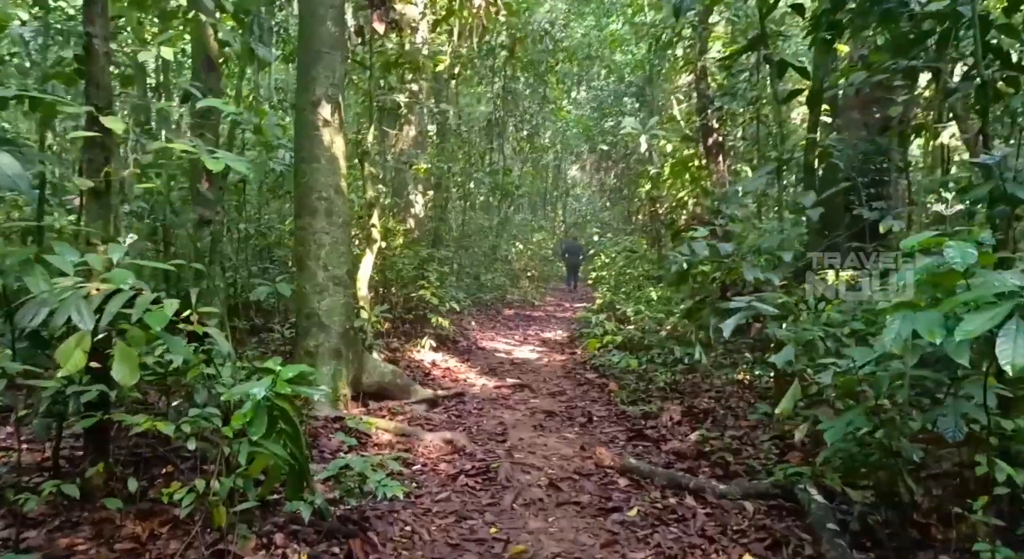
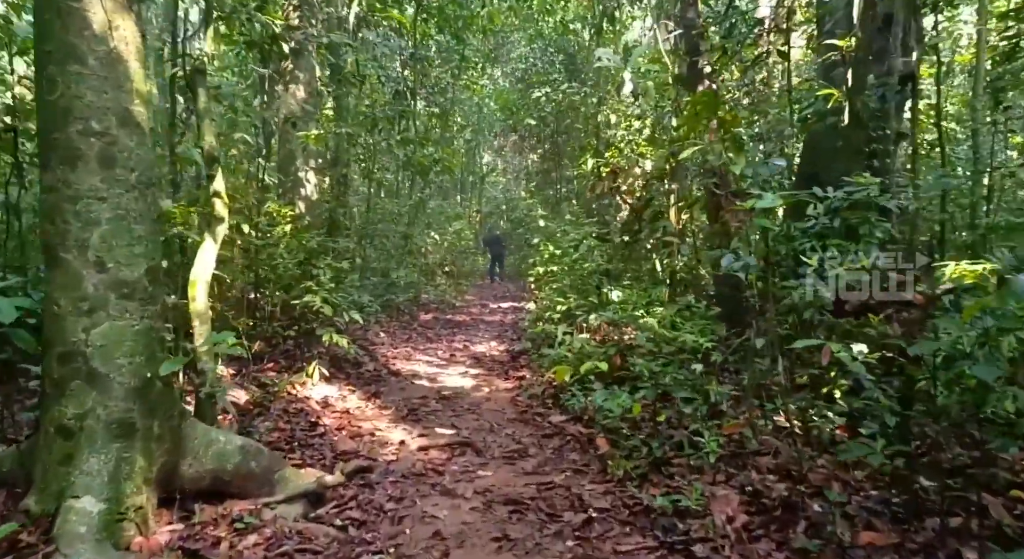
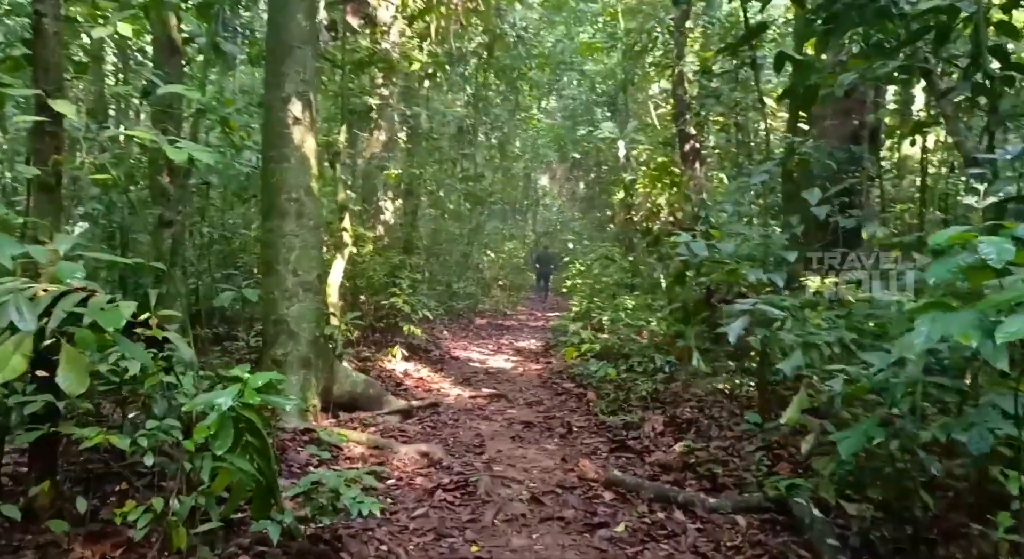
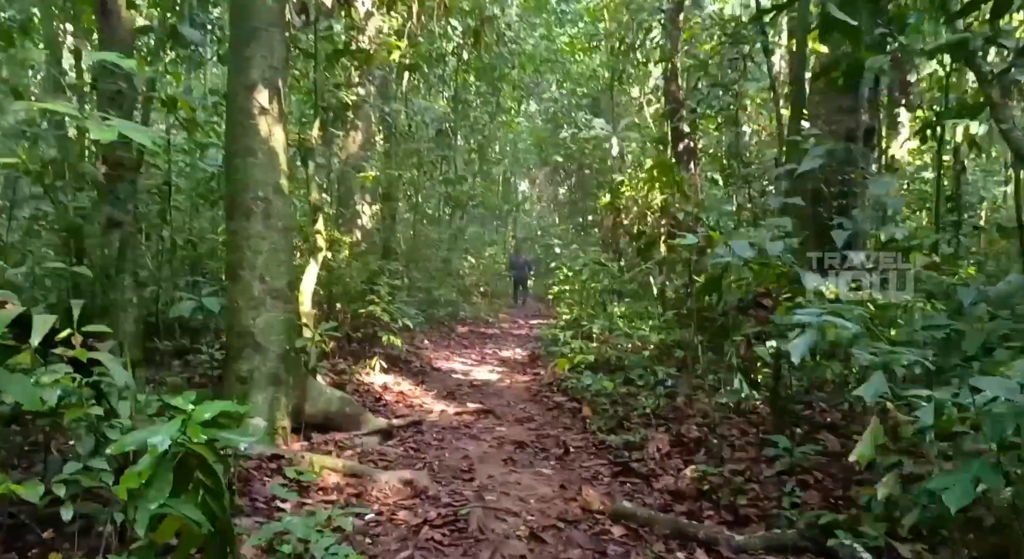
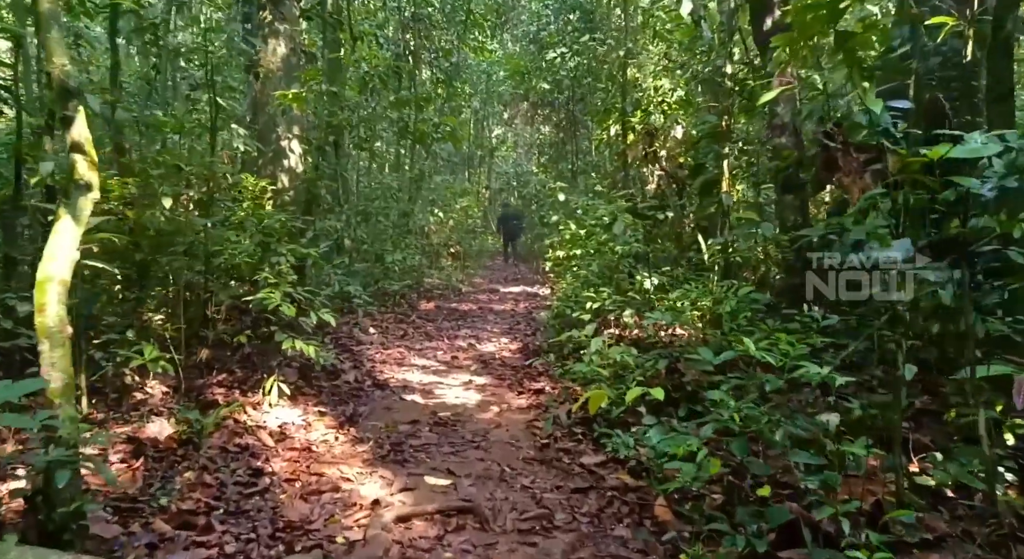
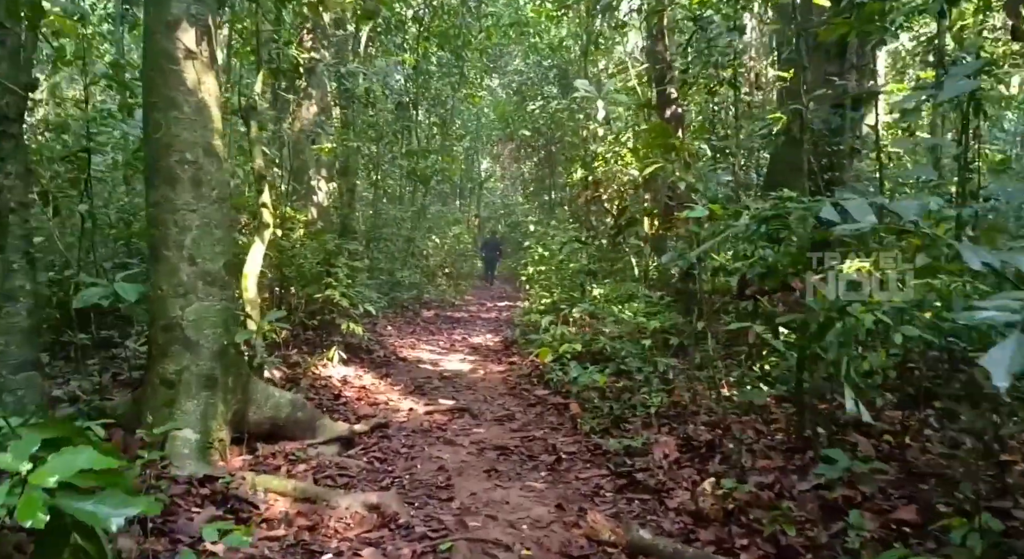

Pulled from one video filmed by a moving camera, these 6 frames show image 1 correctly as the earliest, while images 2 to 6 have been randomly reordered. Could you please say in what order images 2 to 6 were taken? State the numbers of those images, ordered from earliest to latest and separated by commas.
3, 4, 6, 2, 5
